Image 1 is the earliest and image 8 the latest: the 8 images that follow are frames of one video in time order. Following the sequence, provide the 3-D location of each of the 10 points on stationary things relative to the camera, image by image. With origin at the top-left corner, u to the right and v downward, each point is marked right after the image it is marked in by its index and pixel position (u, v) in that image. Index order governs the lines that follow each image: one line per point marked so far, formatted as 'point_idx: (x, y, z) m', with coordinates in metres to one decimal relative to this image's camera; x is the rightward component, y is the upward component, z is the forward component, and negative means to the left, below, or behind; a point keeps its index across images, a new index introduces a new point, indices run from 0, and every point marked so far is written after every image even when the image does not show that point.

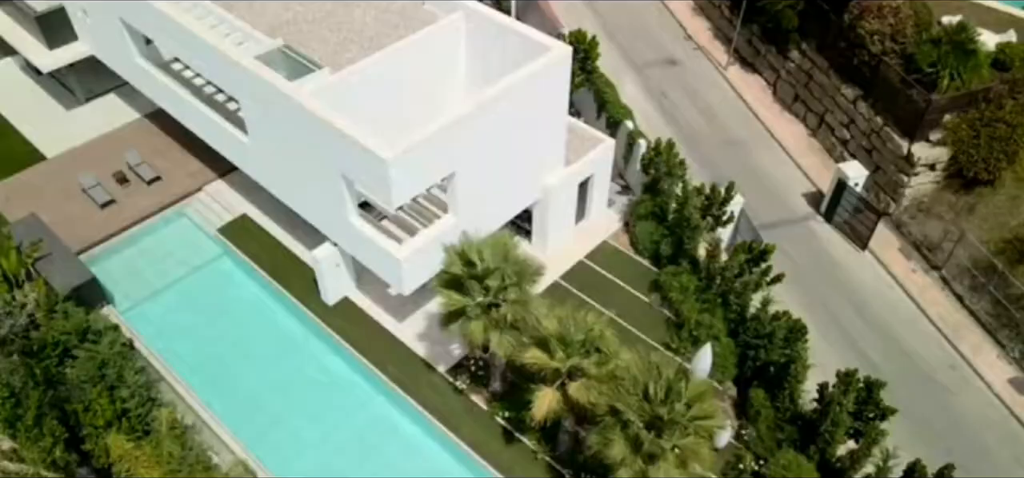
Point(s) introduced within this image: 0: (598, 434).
0: (+1.7, -3.7, +14.9) m
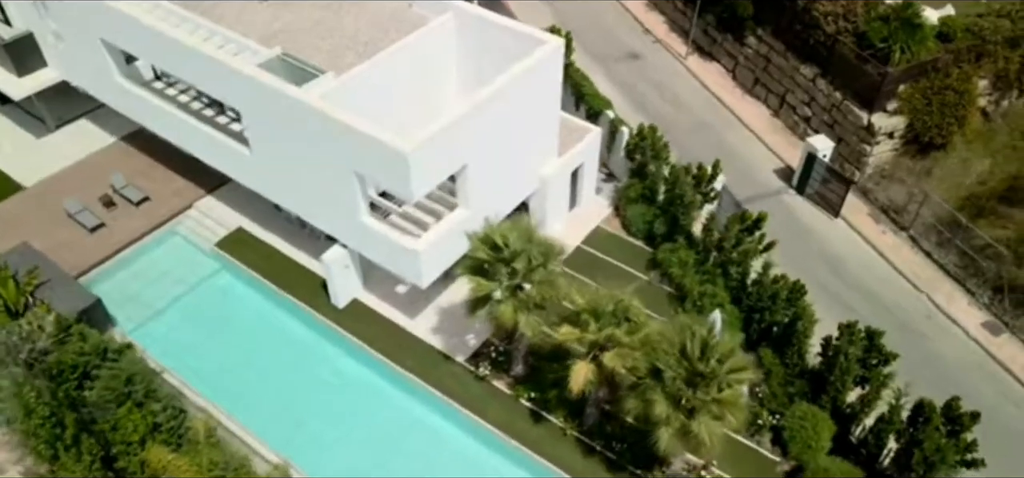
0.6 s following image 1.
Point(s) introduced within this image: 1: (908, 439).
0: (+2.5, -3.1, +15.7) m
1: (+8.4, -4.2, +16.9) m
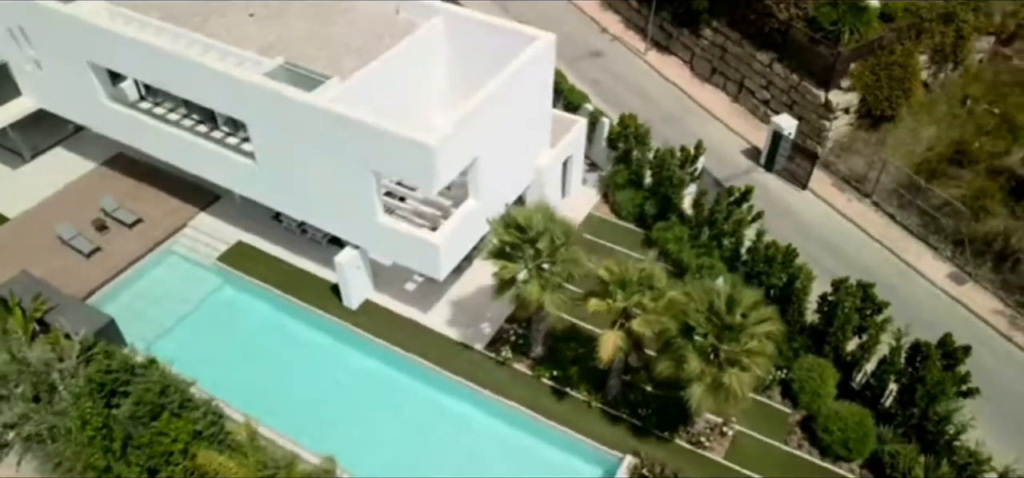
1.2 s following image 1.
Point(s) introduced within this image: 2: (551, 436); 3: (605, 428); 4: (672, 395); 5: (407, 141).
0: (+3.3, -2.5, +16.7) m
1: (+9.2, -3.2, +18.4) m
2: (+1.0, -4.9, +19.5) m
3: (+2.3, -4.6, +19.3) m
4: (+4.0, -3.9, +19.8) m
5: (-2.3, +2.3, +18.0) m
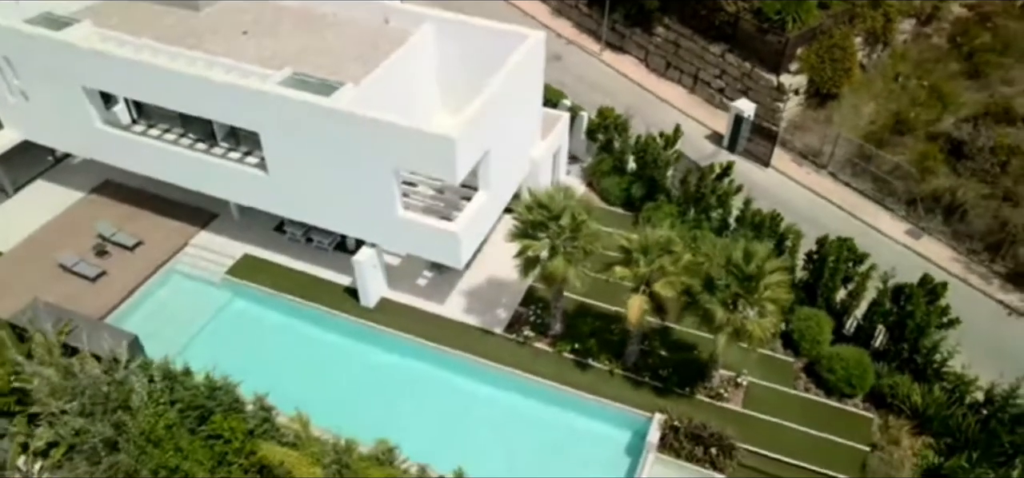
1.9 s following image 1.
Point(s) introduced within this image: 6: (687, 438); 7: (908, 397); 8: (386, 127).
0: (+4.2, -1.7, +18.2) m
1: (+9.9, -2.0, +20.4) m
2: (+1.8, -4.3, +20.7) m
3: (+3.0, -4.0, +20.6) m
4: (+4.7, -3.1, +21.3) m
5: (-2.0, +2.5, +19.0) m
6: (+4.3, -4.8, +19.4) m
7: (+9.9, -3.9, +19.9) m
8: (-3.0, +2.7, +19.3) m
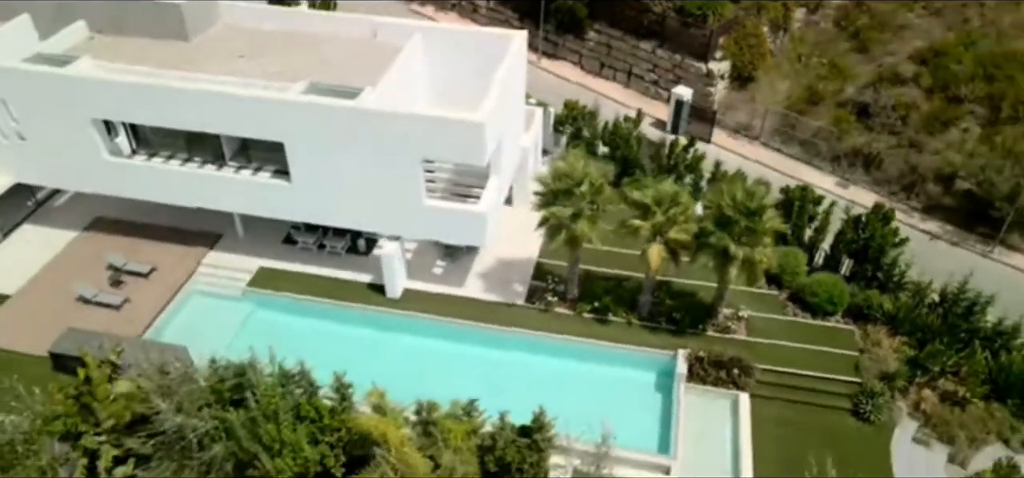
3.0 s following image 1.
0: (+5.2, -0.3, +21.0) m
1: (+10.5, -0.1, +24.1) m
2: (+2.8, -3.4, +23.0) m
3: (+4.0, -2.8, +23.2) m
4: (+5.4, -1.9, +24.1) m
5: (-1.5, +3.1, +21.1) m
6: (+5.5, -3.5, +22.1) m
7: (+10.9, -2.0, +23.5) m
8: (-2.6, +3.2, +21.1) m
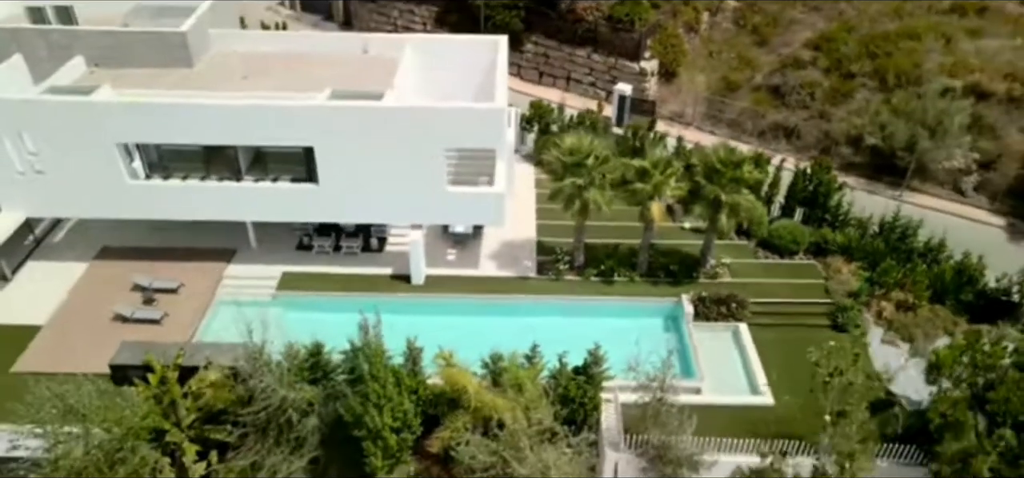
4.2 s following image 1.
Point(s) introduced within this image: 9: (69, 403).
0: (+5.9, +1.1, +24.6) m
1: (+10.6, +1.8, +28.4) m
2: (+3.6, -2.3, +26.1) m
3: (+4.7, -1.6, +26.4) m
4: (+5.8, -0.6, +27.6) m
5: (-1.1, +3.8, +23.7) m
6: (+6.4, -2.1, +25.5) m
7: (+11.2, -0.1, +27.8) m
8: (-2.2, +3.7, +23.6) m
9: (-10.6, -4.0, +19.3) m
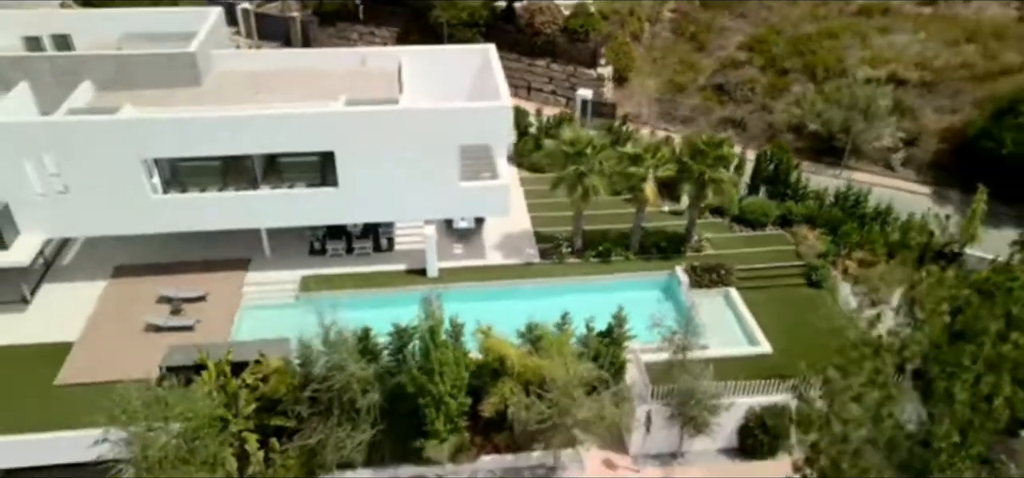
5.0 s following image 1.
0: (+6.1, +2.0, +27.4) m
1: (+10.3, +2.8, +31.8) m
2: (+3.9, -1.6, +28.5) m
3: (+4.9, -0.9, +29.0) m
4: (+5.9, +0.2, +30.3) m
5: (-0.9, +4.2, +25.9) m
6: (+6.8, -1.2, +28.3) m
7: (+11.2, +1.1, +31.2) m
8: (-2.0, +4.1, +25.7) m
9: (-9.2, -4.0, +20.2) m
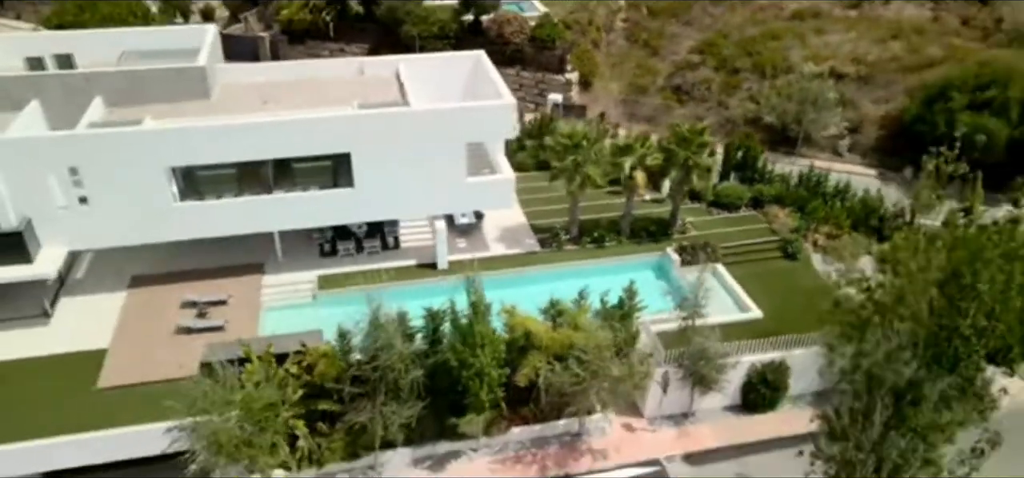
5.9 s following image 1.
0: (+6.2, +2.7, +29.9) m
1: (+9.9, +3.6, +34.6) m
2: (+4.1, -1.1, +30.7) m
3: (+5.0, -0.3, +31.3) m
4: (+5.8, +0.8, +32.7) m
5: (-0.8, +4.6, +27.8) m
6: (+7.0, -0.4, +30.8) m
7: (+10.9, +1.9, +34.1) m
8: (-1.8, +4.4, +27.5) m
9: (-8.1, -3.9, +21.2) m
